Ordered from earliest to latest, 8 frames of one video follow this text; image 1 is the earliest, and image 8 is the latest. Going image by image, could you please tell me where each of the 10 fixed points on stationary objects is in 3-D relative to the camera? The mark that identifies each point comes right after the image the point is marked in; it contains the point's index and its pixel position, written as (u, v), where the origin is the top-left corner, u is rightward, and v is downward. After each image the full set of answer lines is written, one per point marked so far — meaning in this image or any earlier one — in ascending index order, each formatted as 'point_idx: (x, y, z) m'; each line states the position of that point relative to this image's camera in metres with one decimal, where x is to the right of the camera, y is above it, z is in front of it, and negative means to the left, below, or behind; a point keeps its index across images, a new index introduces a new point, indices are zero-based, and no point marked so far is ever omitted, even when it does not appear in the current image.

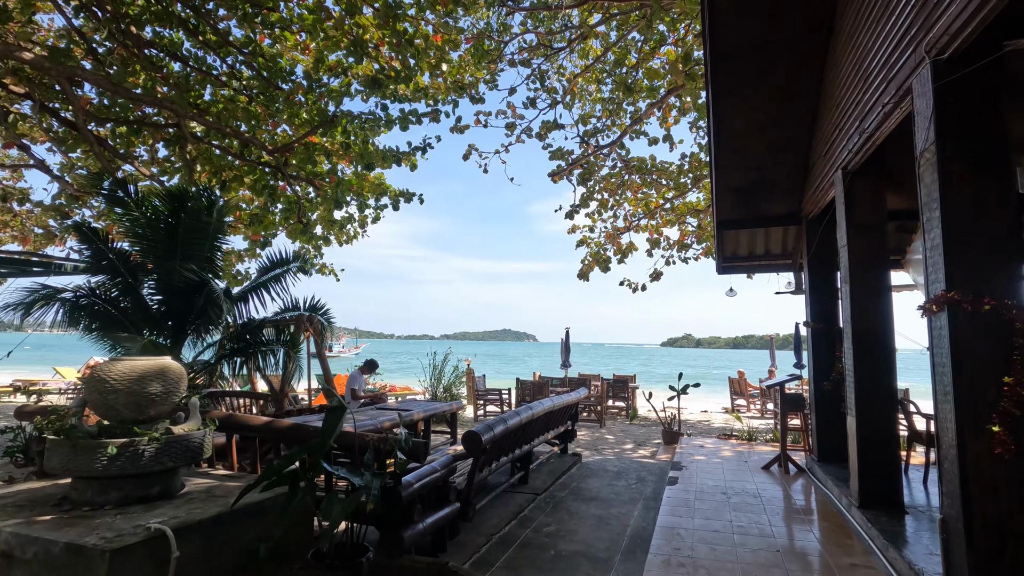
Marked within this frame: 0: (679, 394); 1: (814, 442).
0: (+2.7, -1.7, +8.7) m
1: (+3.3, -1.7, +5.9) m
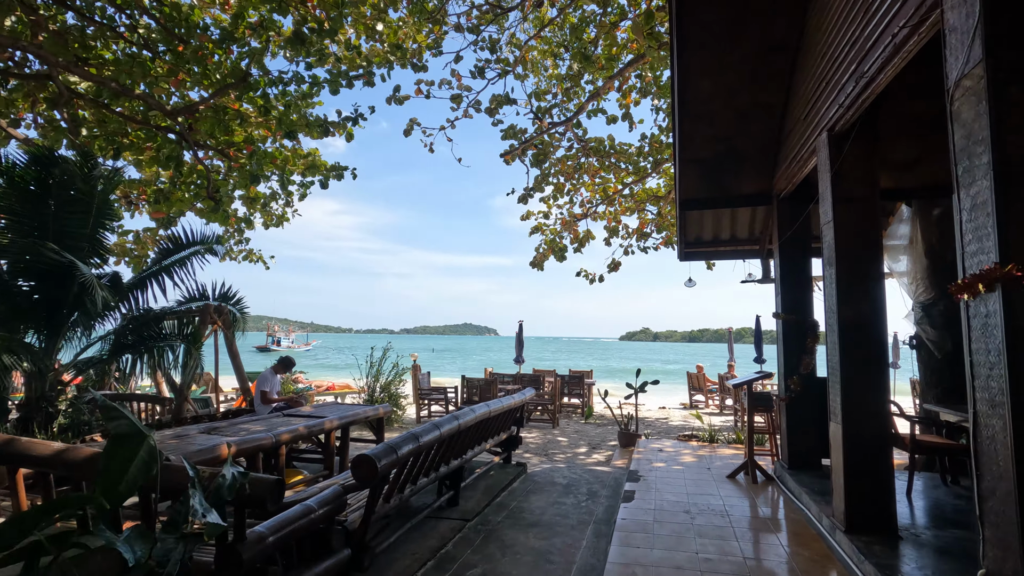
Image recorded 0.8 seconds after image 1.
0: (+1.9, -1.6, +8.0) m
1: (+2.7, -1.6, +5.3) m
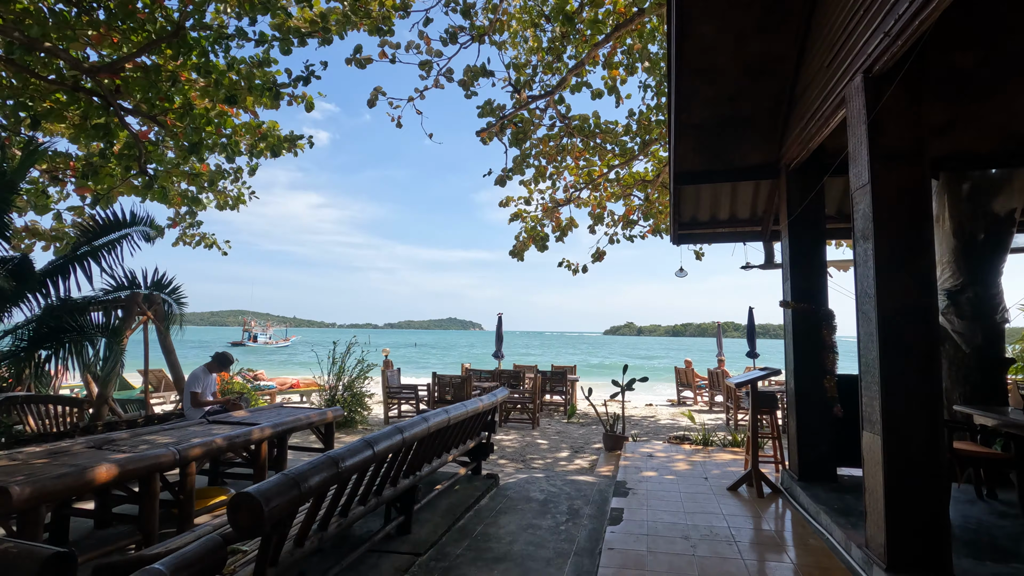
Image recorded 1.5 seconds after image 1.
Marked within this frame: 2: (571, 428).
0: (+1.5, -1.4, +7.3) m
1: (+2.4, -1.4, +4.6) m
2: (+1.0, -2.3, +8.9) m
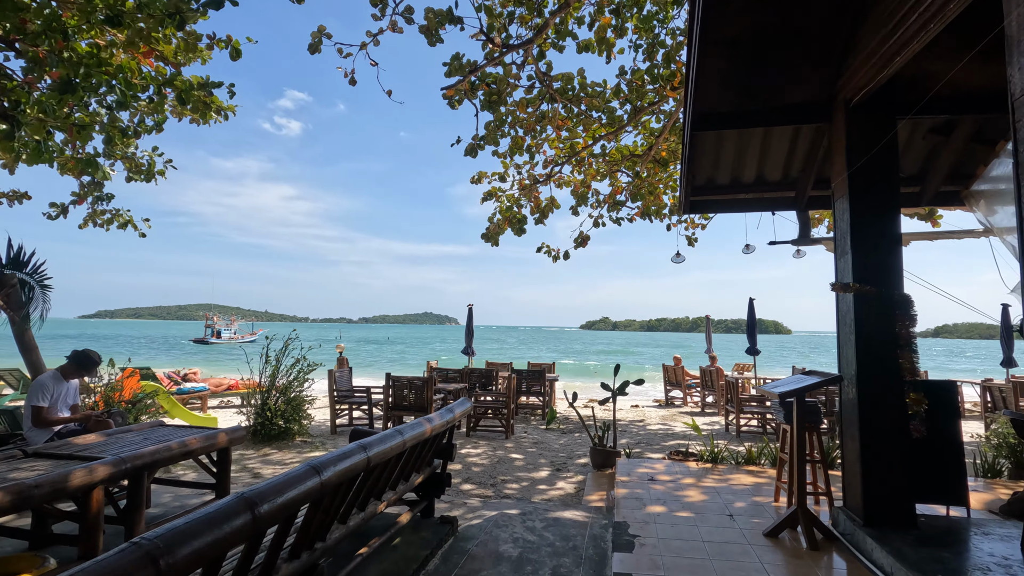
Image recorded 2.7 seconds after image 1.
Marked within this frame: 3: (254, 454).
0: (+1.2, -1.2, +6.1) m
1: (+2.2, -1.3, +3.4) m
2: (+0.5, -2.1, +7.7) m
3: (-2.9, -1.9, +6.0) m
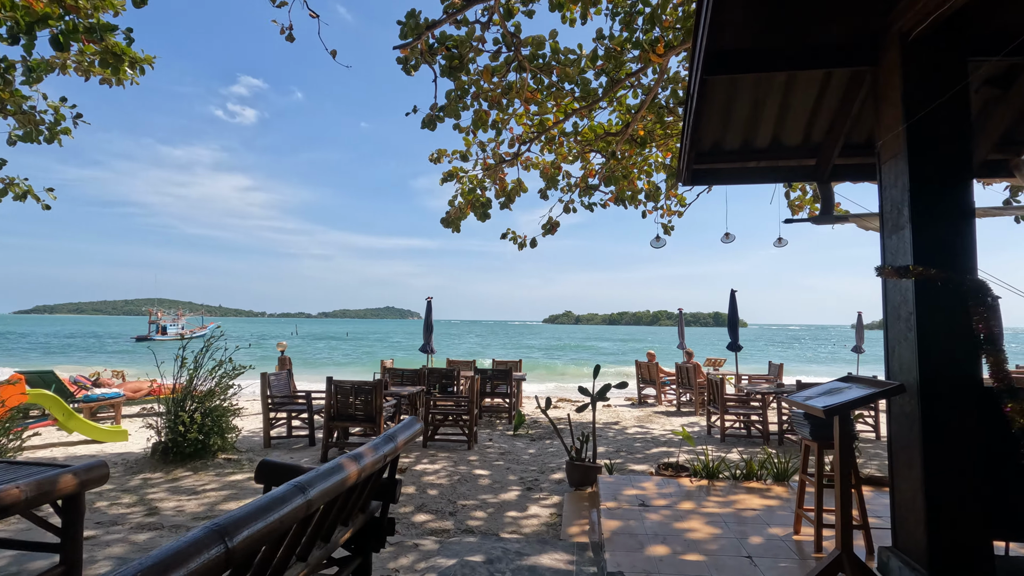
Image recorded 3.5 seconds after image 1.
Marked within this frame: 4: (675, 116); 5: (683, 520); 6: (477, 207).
0: (+0.8, -1.1, +5.3) m
1: (+2.0, -1.2, +2.7) m
2: (+0.1, -2.0, +6.8) m
3: (-3.3, -1.8, +5.0) m
4: (+2.7, +2.8, +8.8) m
5: (+1.2, -1.6, +3.7) m
6: (-0.6, +1.3, +8.6) m
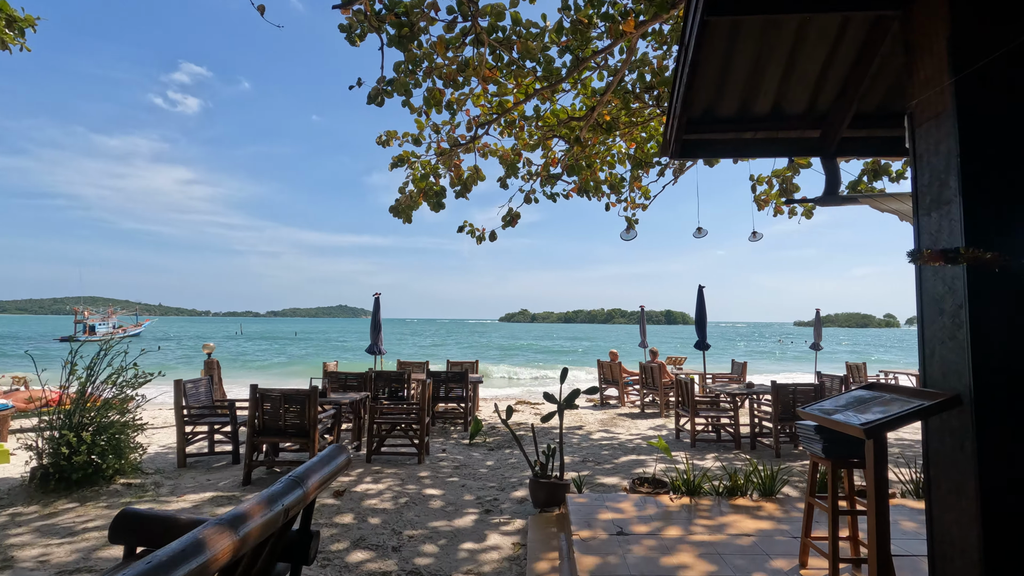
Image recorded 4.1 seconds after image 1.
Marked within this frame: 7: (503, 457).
0: (+0.4, -1.1, +4.7) m
1: (+1.8, -1.1, +2.2) m
2: (-0.4, -1.9, +6.2) m
3: (-3.6, -1.7, +4.0) m
4: (+2.0, +2.9, +8.3) m
5: (+0.9, -1.5, +3.1) m
6: (-1.2, +1.4, +7.9) m
7: (-0.1, -1.9, +6.1) m
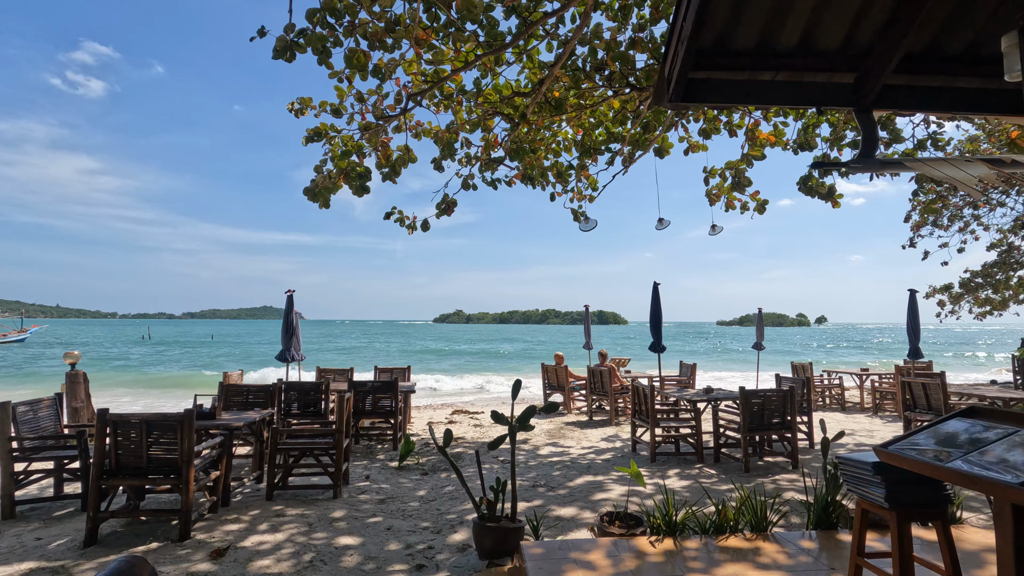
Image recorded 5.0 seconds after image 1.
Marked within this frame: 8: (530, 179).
0: (0.0, -1.0, +3.8) m
1: (+1.7, -1.1, +1.5) m
2: (-1.0, -1.9, +5.1) m
3: (-3.9, -1.6, +2.6) m
4: (+1.1, +2.9, +7.5) m
5: (+0.7, -1.5, +2.3) m
6: (-2.0, +1.4, +6.8) m
7: (-0.7, -1.9, +5.2) m
8: (+0.3, +1.7, +8.3) m
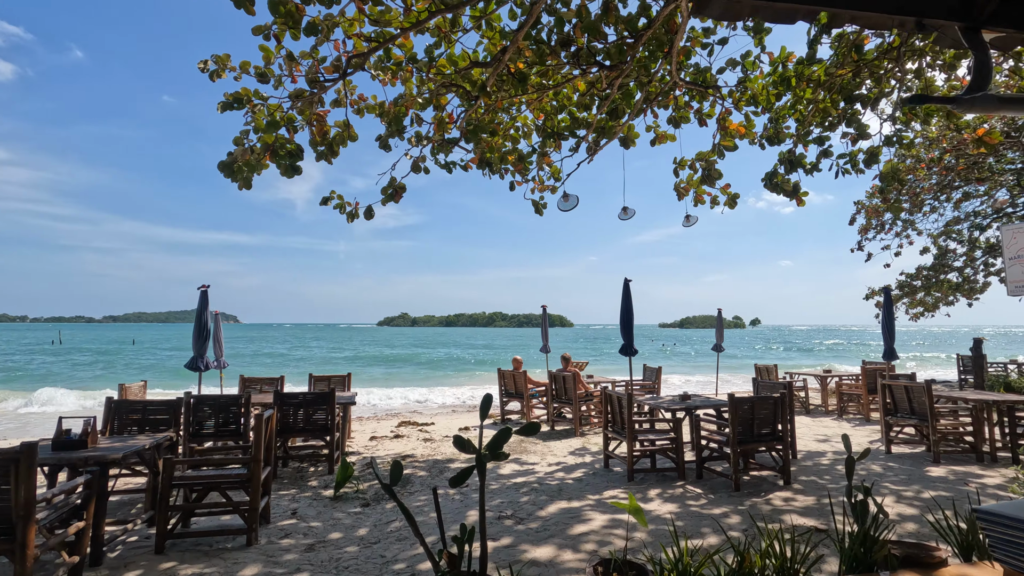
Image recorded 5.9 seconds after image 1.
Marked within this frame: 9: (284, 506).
0: (-0.2, -0.9, +3.0) m
1: (+1.7, -1.0, +0.8) m
2: (-1.3, -1.8, +4.2) m
3: (-4.0, -1.6, +1.4) m
4: (+0.6, +2.9, +6.8) m
5: (+0.6, -1.4, +1.5) m
6: (-2.5, +1.5, +5.7) m
7: (-1.0, -1.8, +4.2) m
8: (-0.3, +1.7, +7.5) m
9: (-2.0, -1.9, +4.6) m
